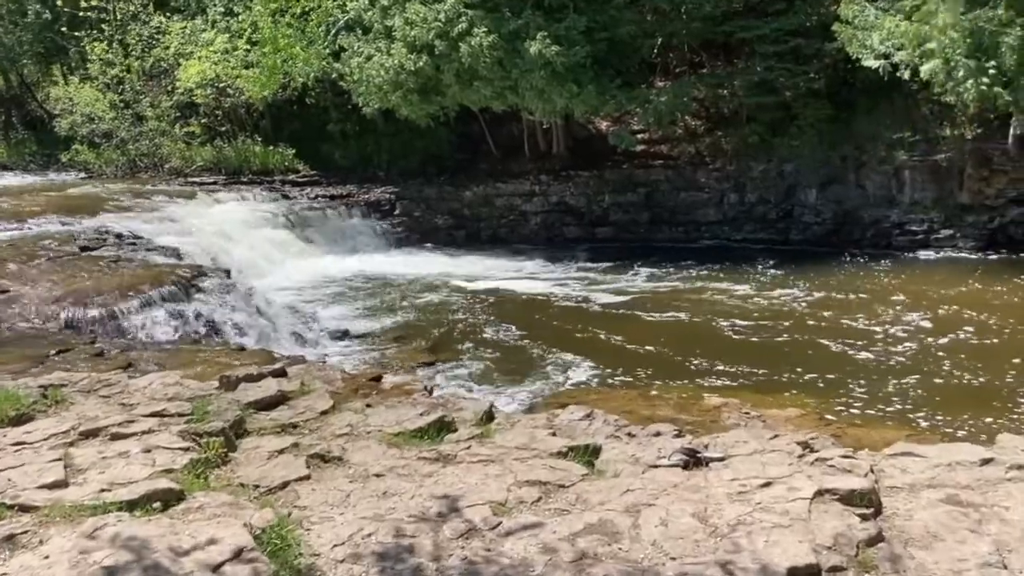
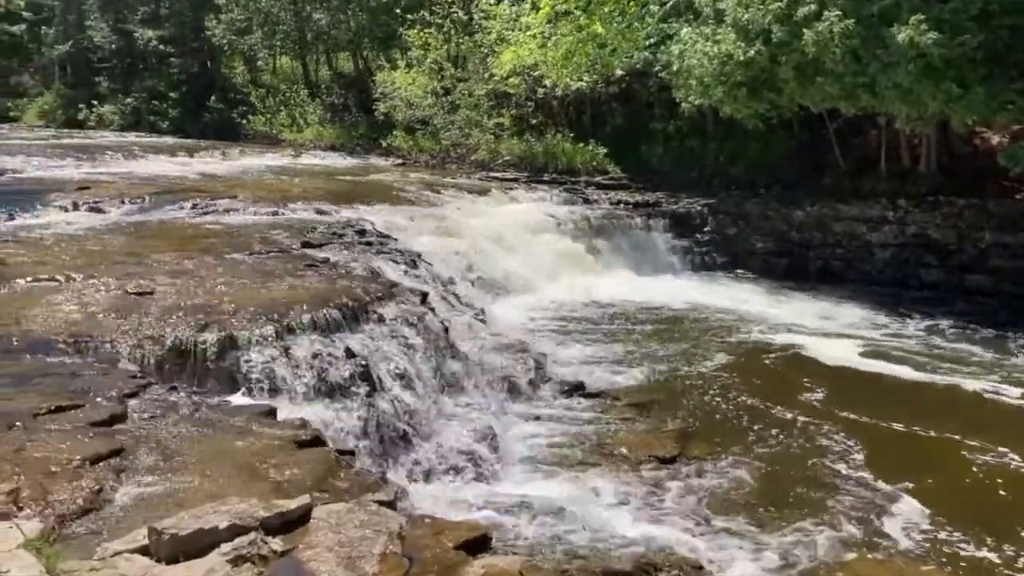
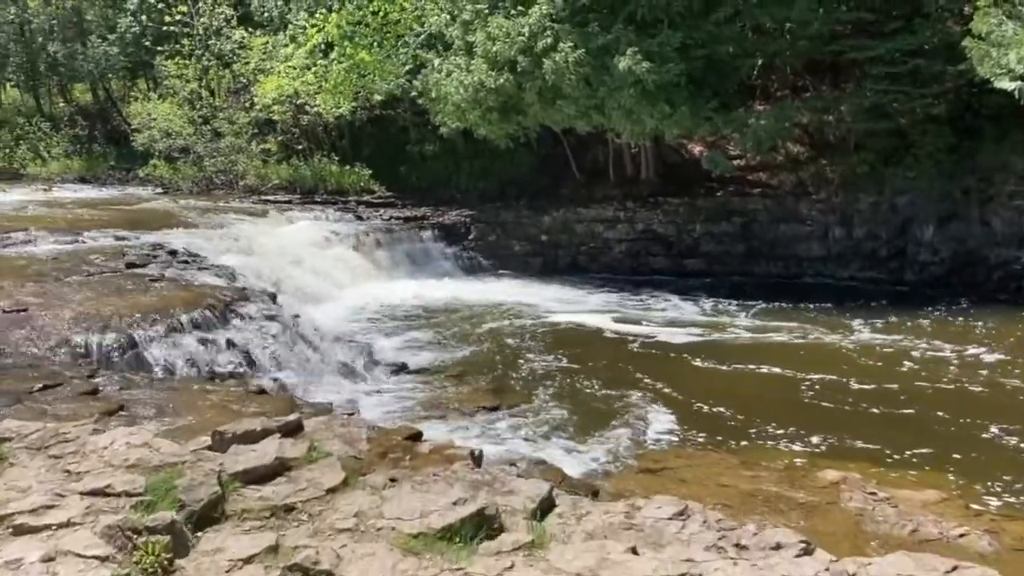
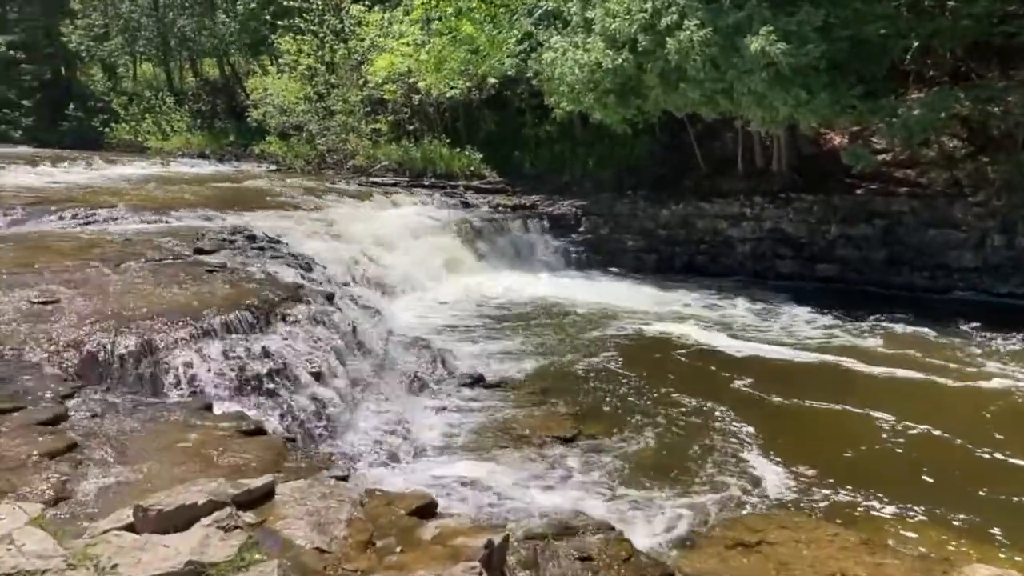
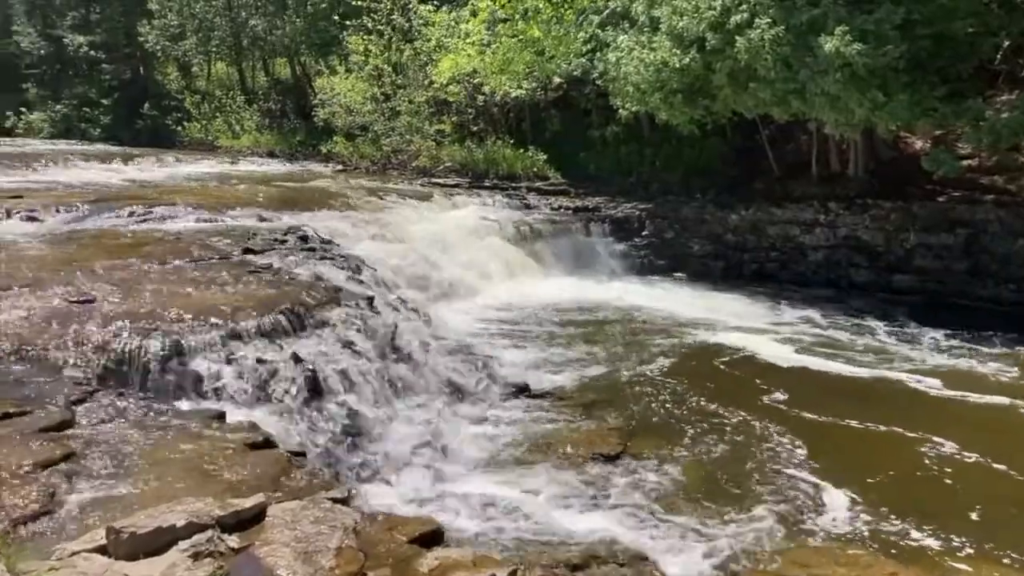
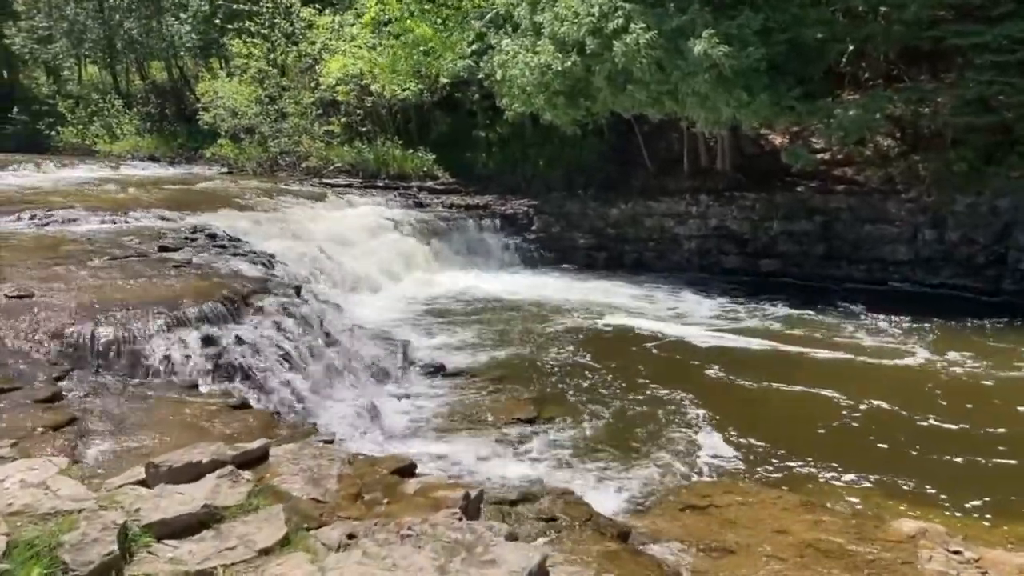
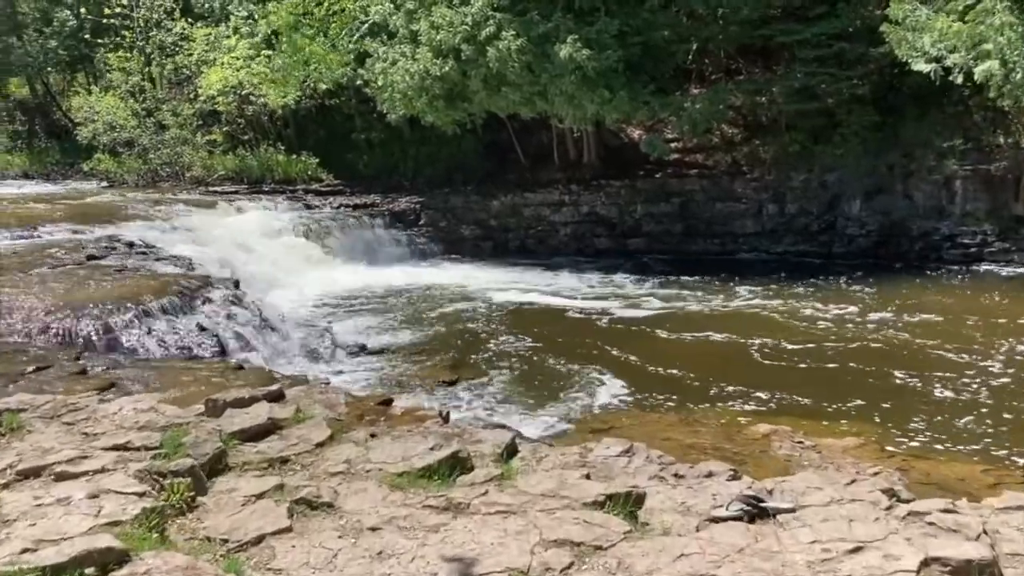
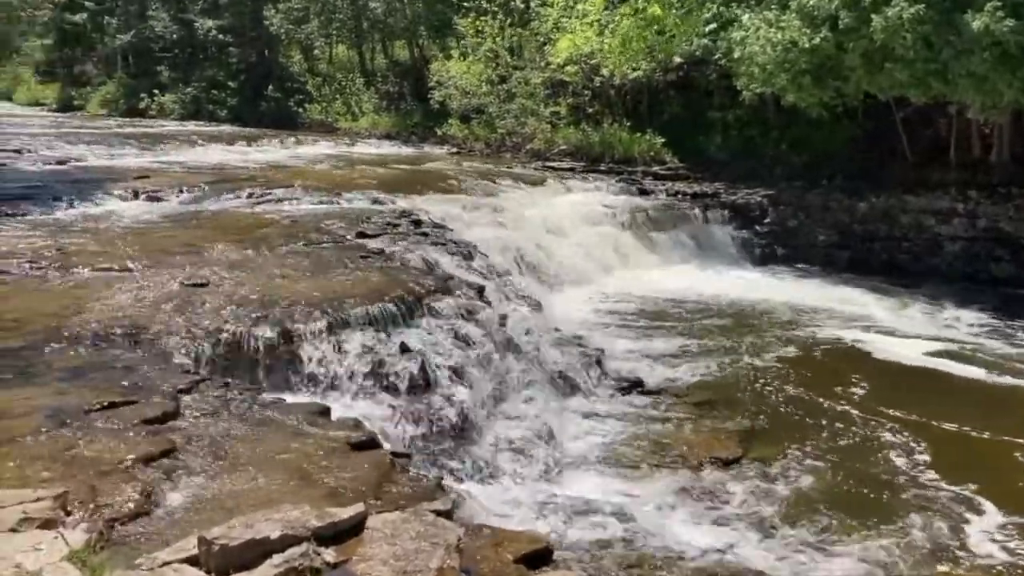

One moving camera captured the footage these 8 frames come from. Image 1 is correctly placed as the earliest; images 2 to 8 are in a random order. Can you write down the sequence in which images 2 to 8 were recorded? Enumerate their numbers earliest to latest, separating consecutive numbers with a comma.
7, 3, 6, 4, 5, 2, 8
